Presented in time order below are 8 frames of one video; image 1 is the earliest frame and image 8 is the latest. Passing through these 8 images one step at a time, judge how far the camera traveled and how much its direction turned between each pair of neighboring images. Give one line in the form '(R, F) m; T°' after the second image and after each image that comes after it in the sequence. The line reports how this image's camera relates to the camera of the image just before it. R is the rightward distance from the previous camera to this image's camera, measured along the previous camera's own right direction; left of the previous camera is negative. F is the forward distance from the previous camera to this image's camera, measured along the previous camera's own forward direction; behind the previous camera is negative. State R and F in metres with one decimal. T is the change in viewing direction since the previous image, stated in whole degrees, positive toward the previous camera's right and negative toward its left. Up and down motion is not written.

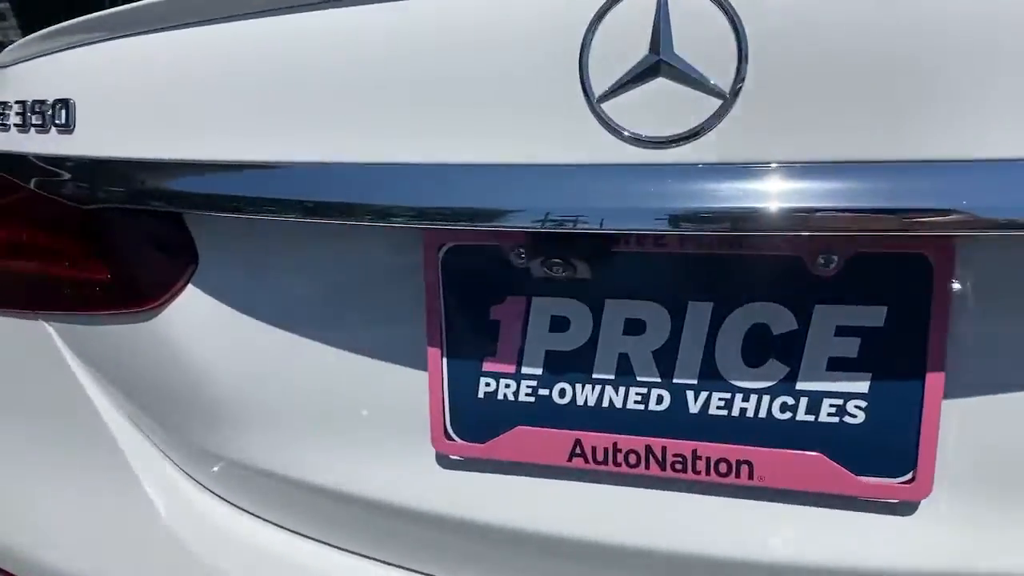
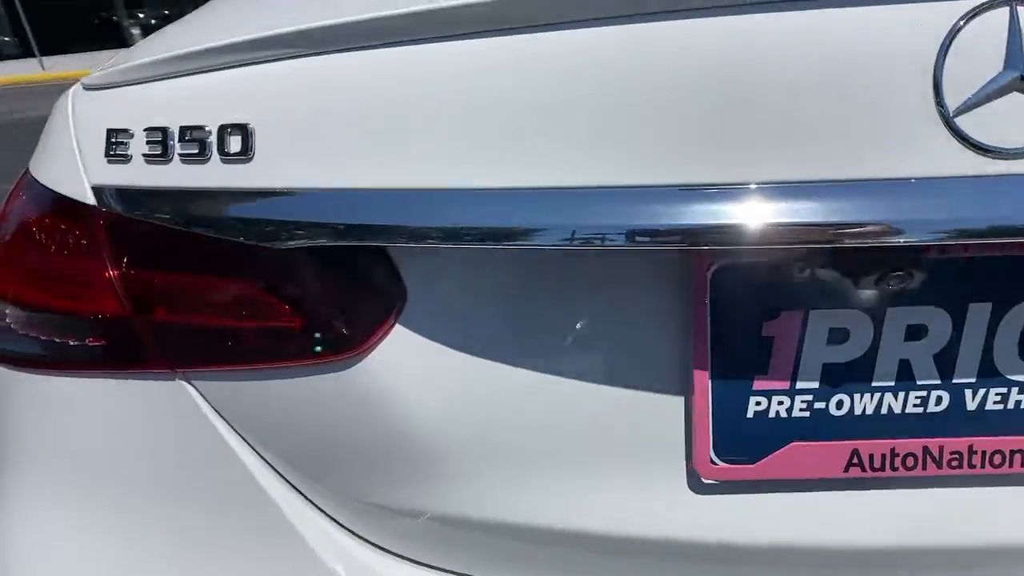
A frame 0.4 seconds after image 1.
(-0.4, +0.1) m; +12°
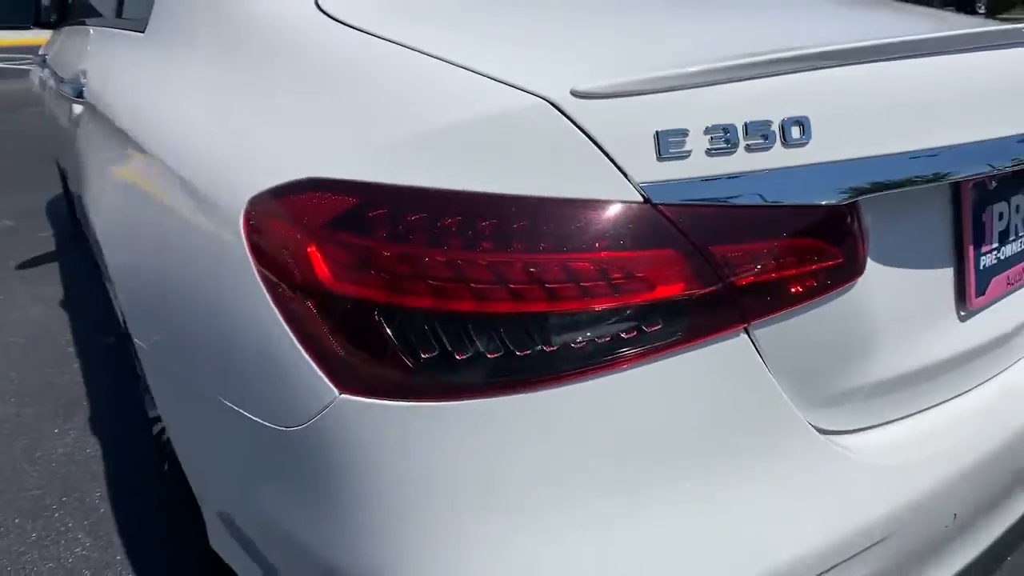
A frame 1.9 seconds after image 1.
(-1.1, +0.2) m; +41°
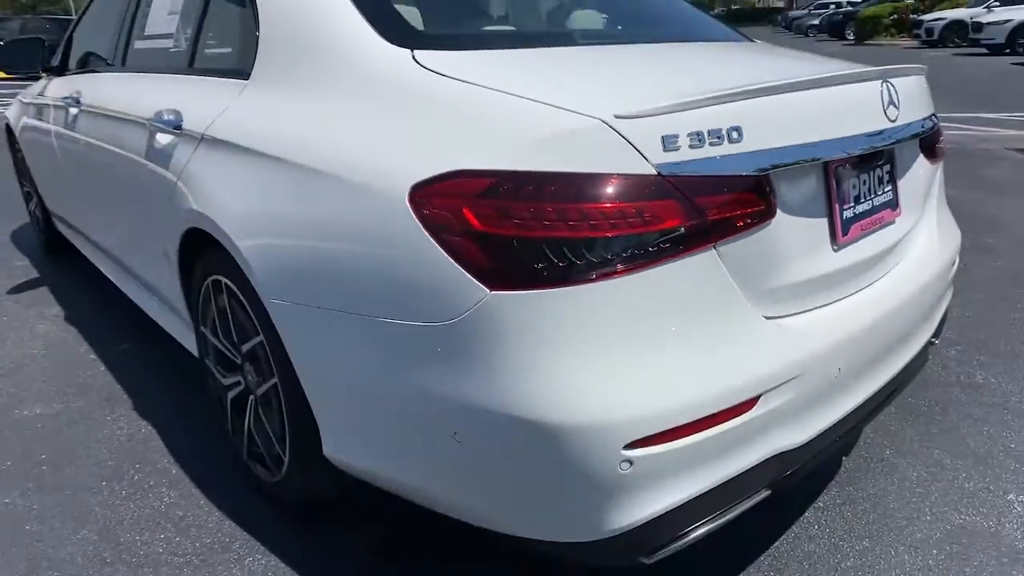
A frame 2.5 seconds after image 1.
(-0.3, -0.6) m; +7°
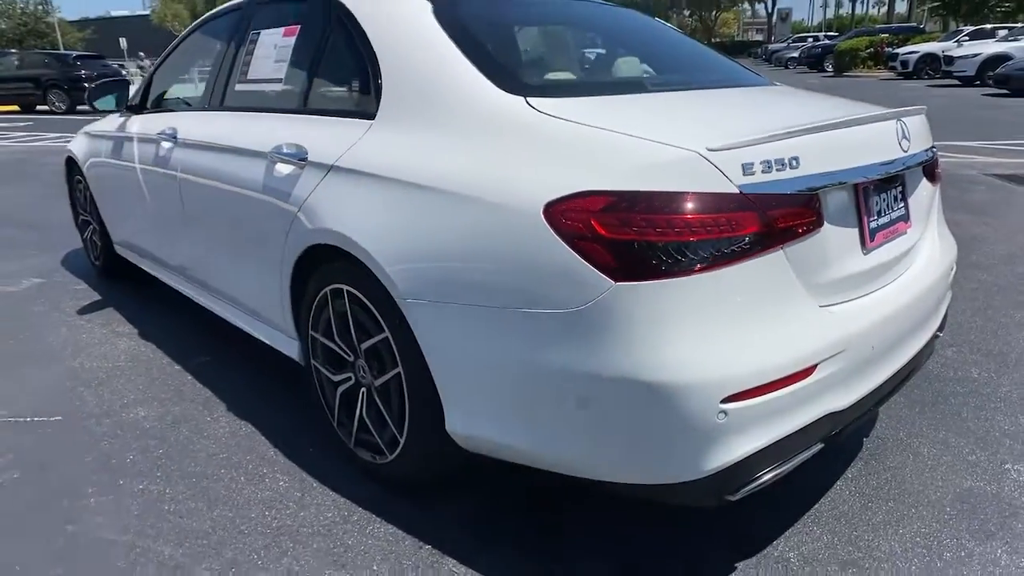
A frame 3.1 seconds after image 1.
(-0.4, -0.4) m; +1°
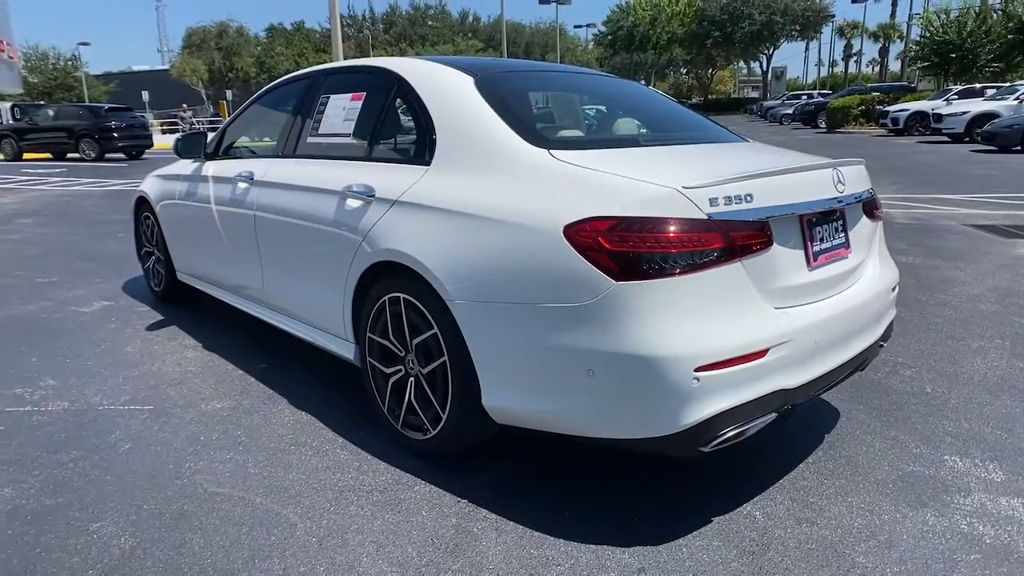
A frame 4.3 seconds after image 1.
(-0.1, -0.7) m; 0°
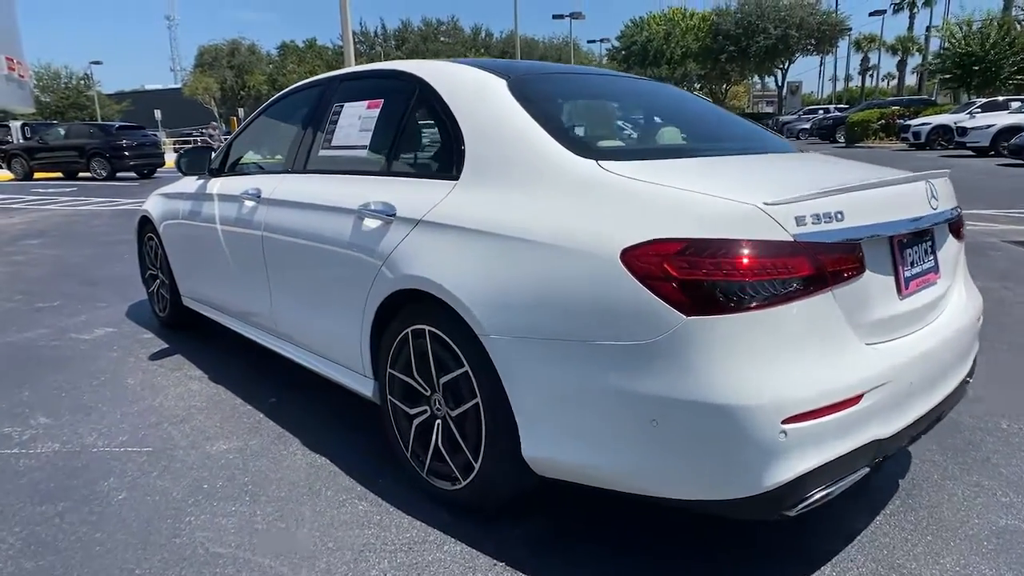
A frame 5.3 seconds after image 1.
(-0.1, +0.4) m; -1°
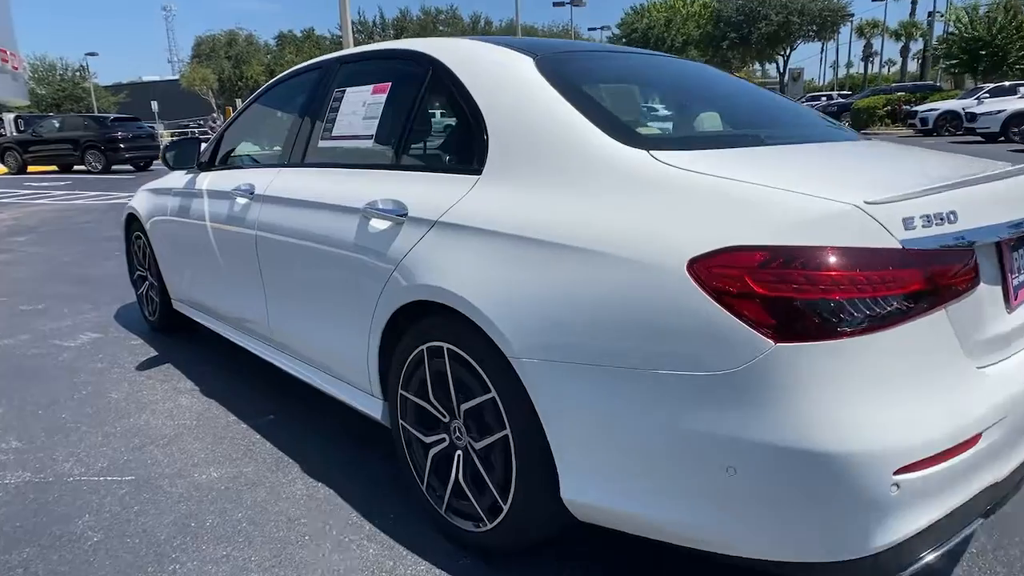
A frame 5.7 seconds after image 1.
(-0.1, +0.4) m; 0°
